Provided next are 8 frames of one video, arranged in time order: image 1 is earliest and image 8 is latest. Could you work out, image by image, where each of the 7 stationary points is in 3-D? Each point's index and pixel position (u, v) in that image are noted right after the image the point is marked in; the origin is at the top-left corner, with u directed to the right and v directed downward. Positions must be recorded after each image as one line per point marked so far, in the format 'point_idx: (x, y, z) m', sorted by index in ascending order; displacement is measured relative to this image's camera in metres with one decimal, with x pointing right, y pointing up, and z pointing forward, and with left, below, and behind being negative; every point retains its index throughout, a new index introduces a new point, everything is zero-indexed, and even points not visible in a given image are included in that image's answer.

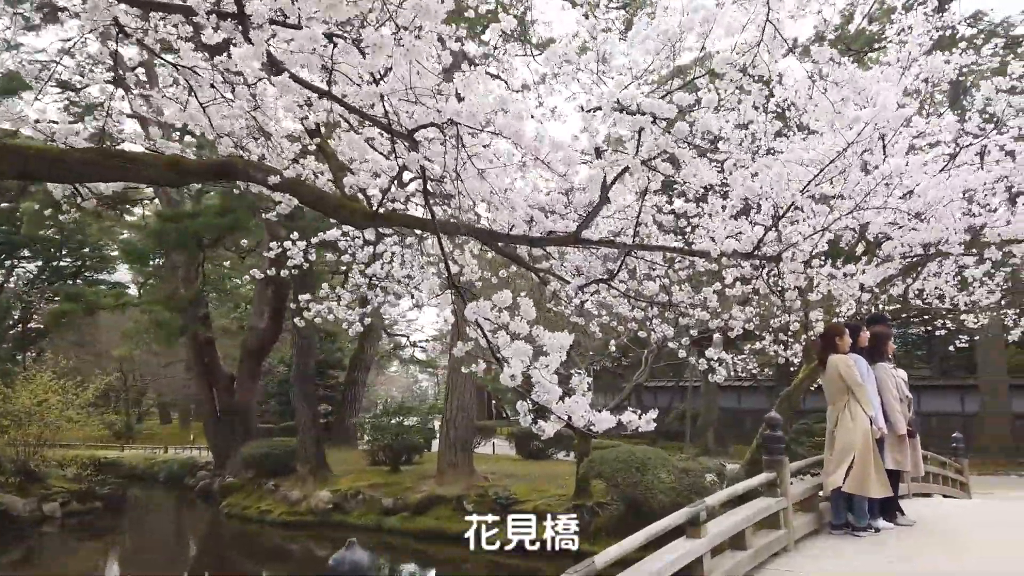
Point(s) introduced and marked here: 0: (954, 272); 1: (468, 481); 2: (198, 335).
0: (+6.5, +0.2, +10.8) m
1: (-0.8, -3.6, +13.6) m
2: (-7.3, -1.1, +17.1) m
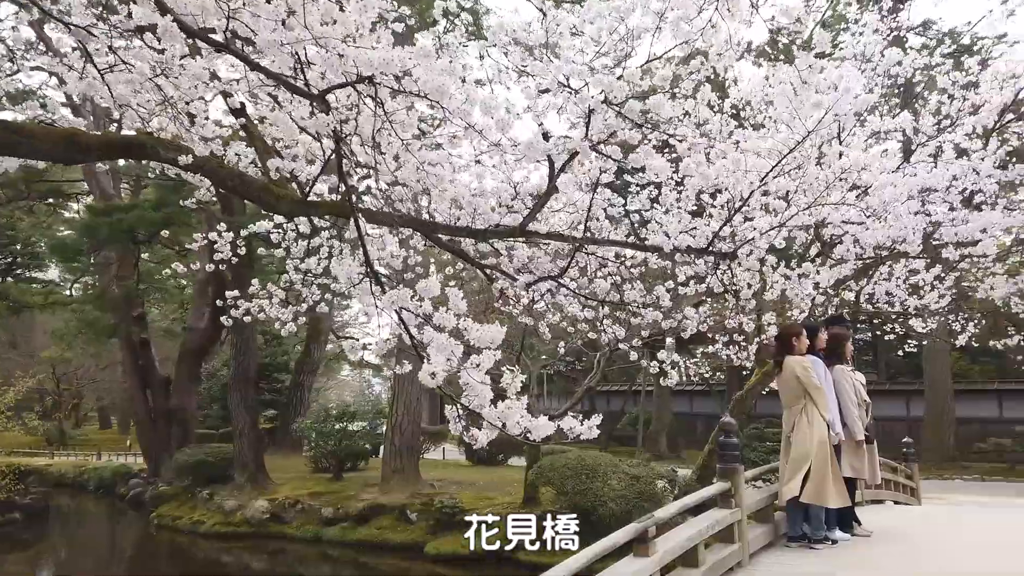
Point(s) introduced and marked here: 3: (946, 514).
0: (+5.7, +0.2, +10.8) m
1: (-1.8, -3.6, +13.1) m
2: (-8.4, -1.1, +16.2) m
3: (+4.8, -2.5, +8.1) m
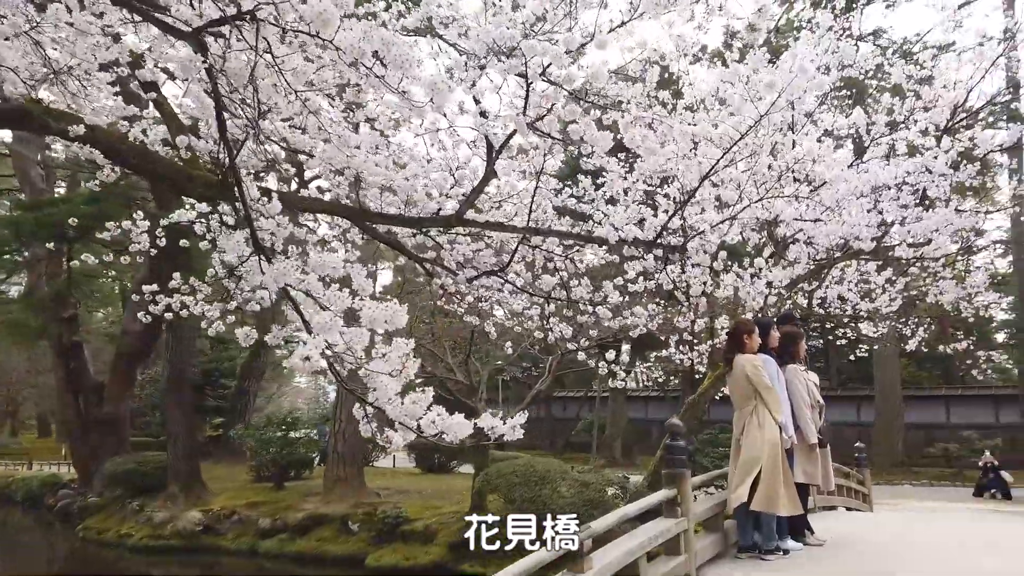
0: (+5.0, +0.1, +10.7) m
1: (-2.6, -3.6, +12.6) m
2: (-9.4, -1.0, +15.3) m
3: (+4.1, -2.5, +7.9) m
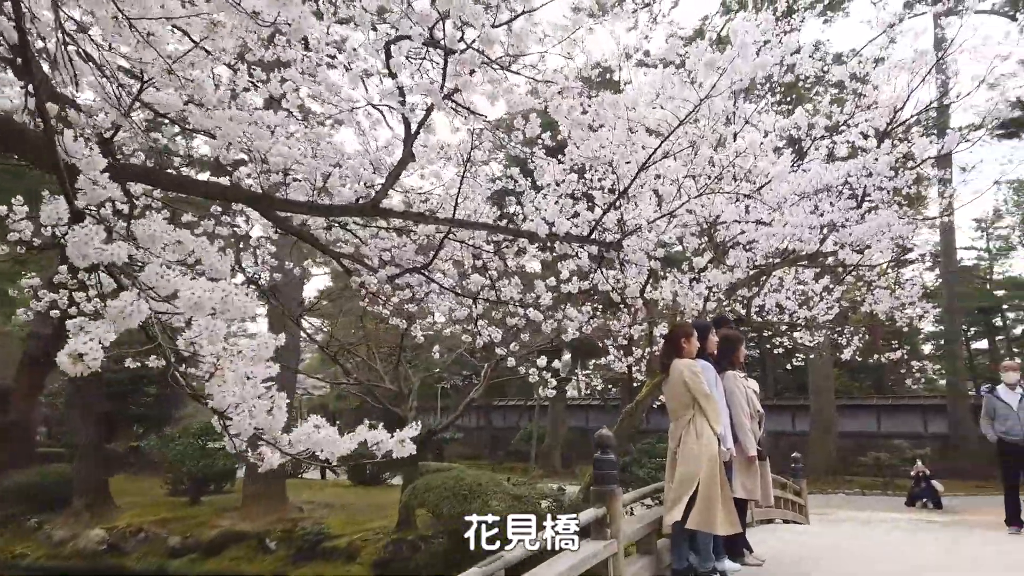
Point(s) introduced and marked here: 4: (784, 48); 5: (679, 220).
0: (+4.0, 0.0, +10.6) m
1: (-3.7, -3.6, +11.8) m
2: (-10.7, -1.0, +14.1) m
3: (+3.4, -2.6, +7.7) m
4: (+2.7, +2.4, +7.4) m
5: (+1.4, +0.6, +6.1) m
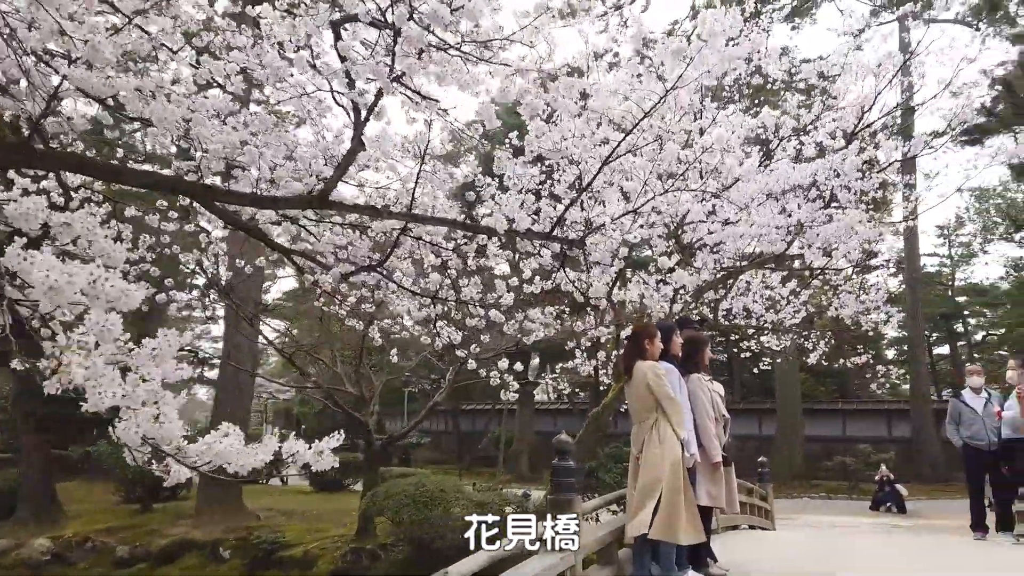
0: (+3.6, 0.0, +10.5) m
1: (-4.3, -3.6, +11.4) m
2: (-11.3, -1.0, +13.5) m
3: (+3.0, -2.6, +7.6) m
4: (+2.4, +2.4, +7.3) m
5: (+1.1, +0.6, +5.9) m
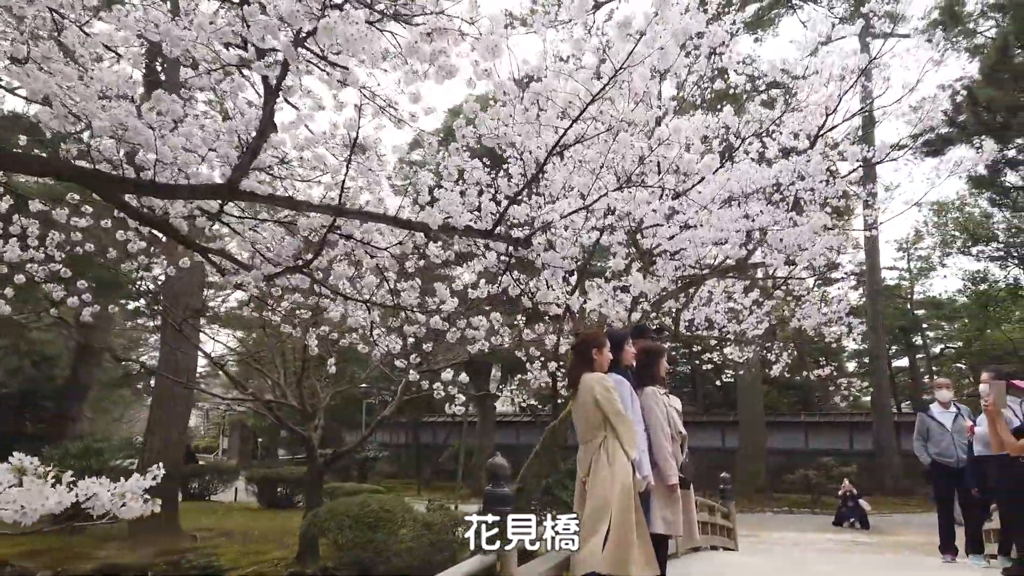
0: (+2.9, -0.1, +10.2) m
1: (-5.0, -3.7, +10.7) m
2: (-12.1, -1.0, +12.5) m
3: (+2.5, -2.7, +7.2) m
4: (+1.9, +2.3, +7.0) m
5: (+0.6, +0.5, +5.5) m
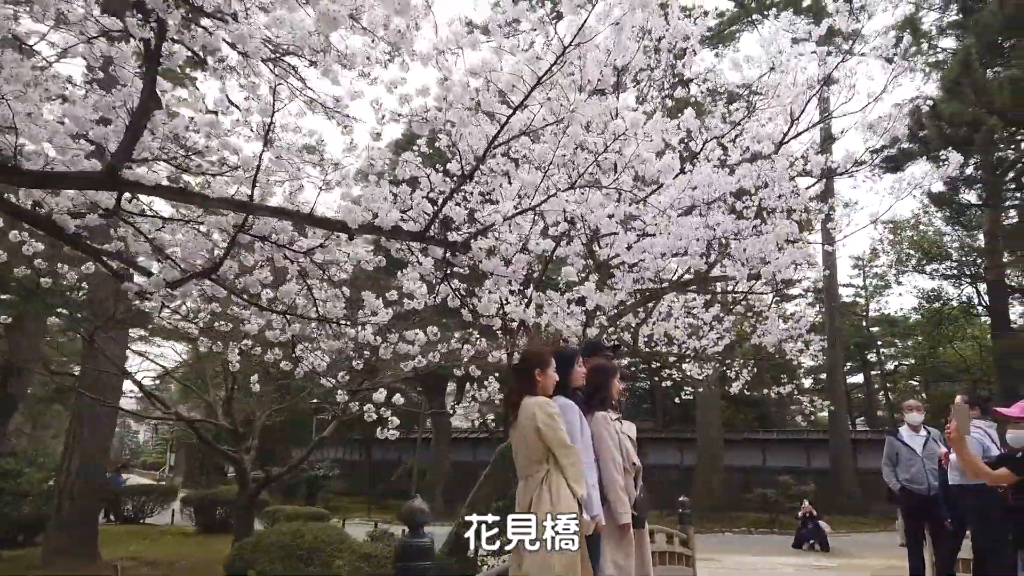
0: (+2.3, -0.3, +9.8) m
1: (-5.7, -3.8, +9.8) m
2: (-12.8, -1.1, +11.3) m
3: (+1.9, -2.8, +6.8) m
4: (+1.5, +2.2, +6.6) m
5: (+0.3, +0.4, +5.0) m
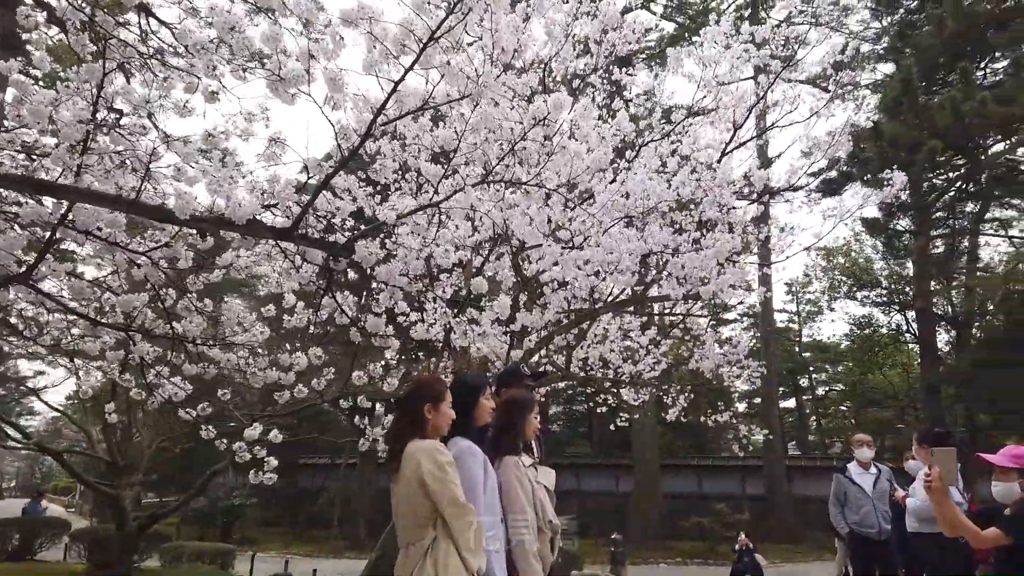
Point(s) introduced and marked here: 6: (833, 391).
0: (+1.3, -0.6, +9.2) m
1: (-6.7, -3.9, +8.5) m
2: (-13.8, -1.1, +9.5) m
3: (+1.2, -3.0, +6.1) m
4: (+0.8, +2.0, +6.0) m
5: (-0.3, +0.3, +4.3) m
6: (+8.8, -2.8, +20.1) m
